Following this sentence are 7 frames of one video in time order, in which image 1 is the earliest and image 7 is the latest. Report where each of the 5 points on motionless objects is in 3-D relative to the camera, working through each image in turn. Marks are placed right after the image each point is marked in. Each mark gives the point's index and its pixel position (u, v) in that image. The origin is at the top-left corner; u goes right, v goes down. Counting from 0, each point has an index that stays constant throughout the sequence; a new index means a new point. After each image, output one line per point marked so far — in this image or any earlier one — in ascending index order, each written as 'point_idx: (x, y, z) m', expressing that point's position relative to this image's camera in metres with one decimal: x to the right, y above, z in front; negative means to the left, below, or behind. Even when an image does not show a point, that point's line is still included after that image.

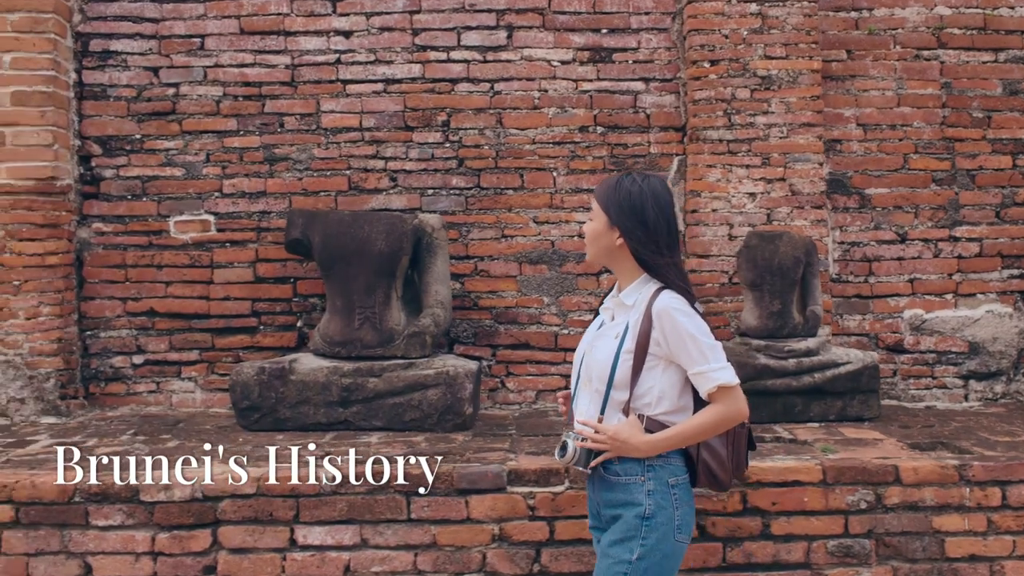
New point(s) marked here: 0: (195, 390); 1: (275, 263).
0: (-1.2, -0.4, +4.2) m
1: (-0.9, +0.1, +4.2) m
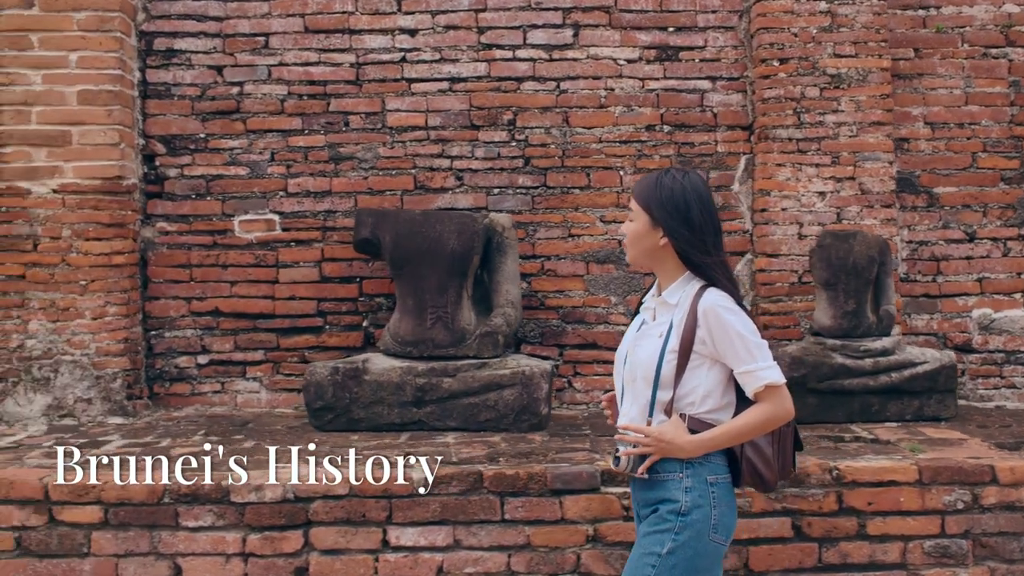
0: (-0.9, -0.4, +4.2) m
1: (-0.6, +0.1, +4.2) m
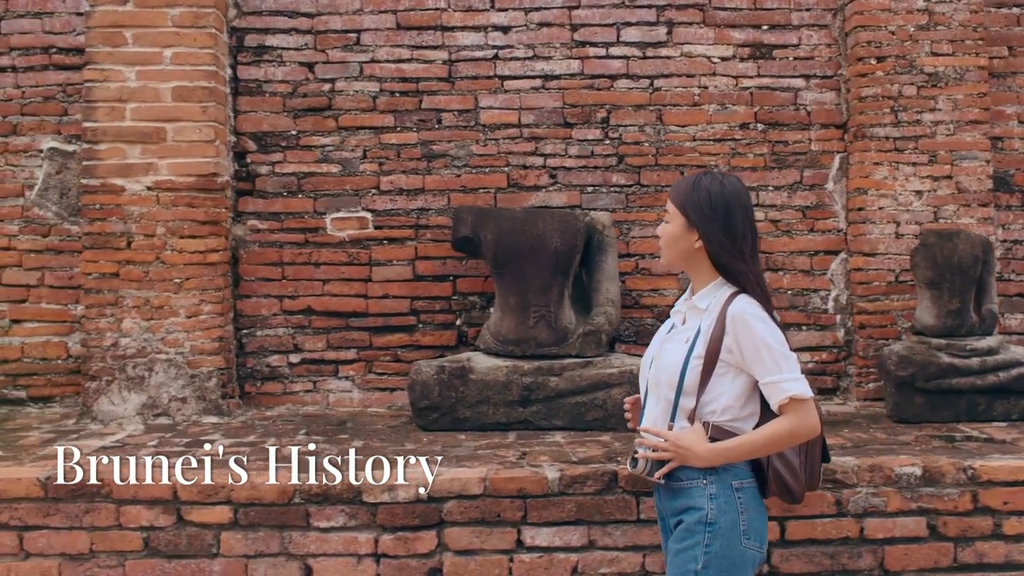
0: (-0.6, -0.4, +4.2) m
1: (-0.3, +0.1, +4.1) m
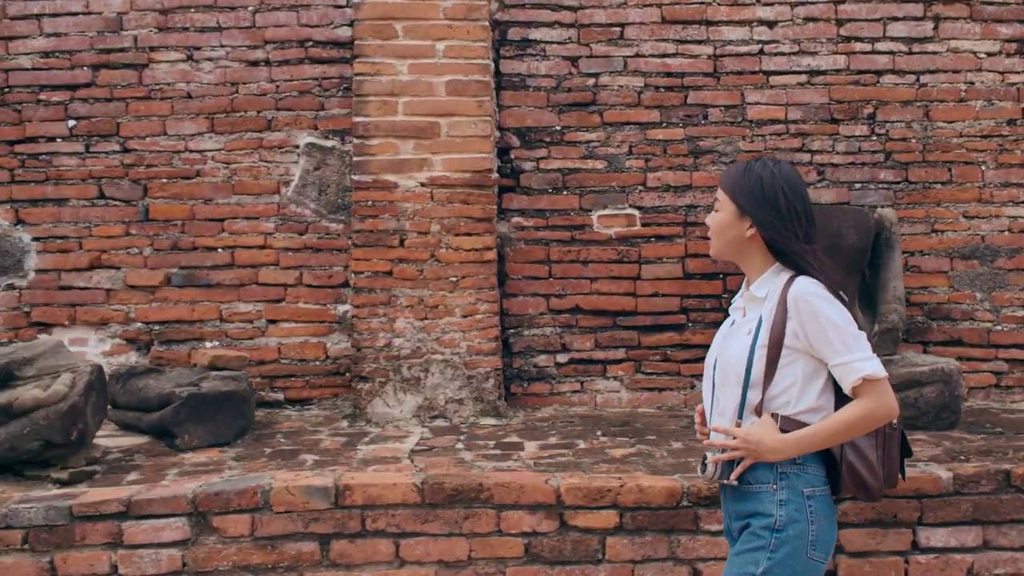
0: (+0.4, -0.4, +4.1) m
1: (+0.7, +0.1, +4.1) m
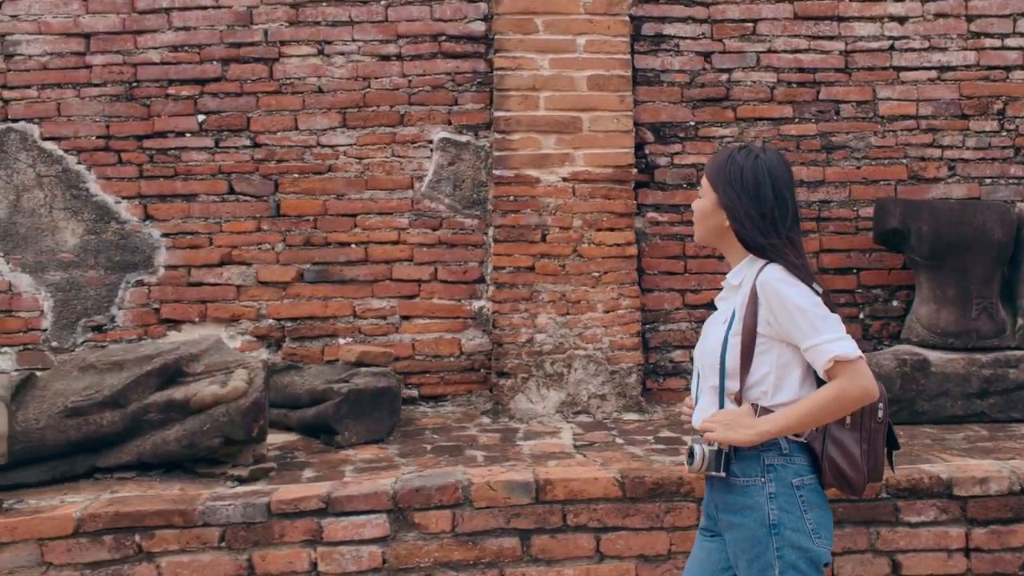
0: (+0.9, -0.3, +4.1) m
1: (+1.2, +0.1, +4.1) m
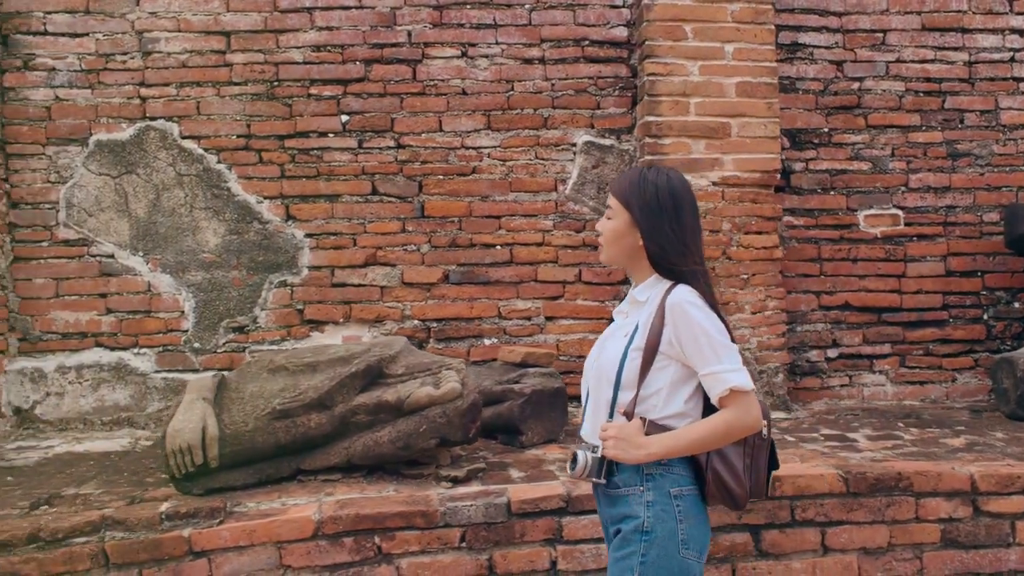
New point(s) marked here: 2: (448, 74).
0: (+1.4, -0.4, +4.2) m
1: (+1.7, +0.1, +4.3) m
2: (-0.2, +0.8, +4.1) m
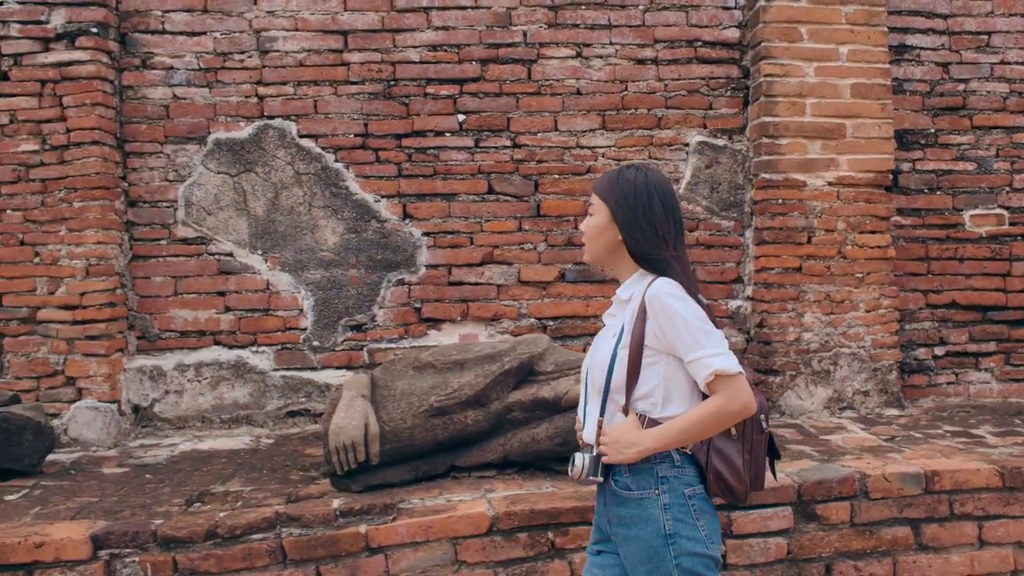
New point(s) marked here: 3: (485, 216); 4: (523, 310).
0: (+1.8, -0.3, +4.3) m
1: (+2.1, +0.1, +4.3) m
2: (+0.2, +0.8, +4.2) m
3: (-0.1, +0.3, +4.1) m
4: (0.0, -0.1, +4.1) m
